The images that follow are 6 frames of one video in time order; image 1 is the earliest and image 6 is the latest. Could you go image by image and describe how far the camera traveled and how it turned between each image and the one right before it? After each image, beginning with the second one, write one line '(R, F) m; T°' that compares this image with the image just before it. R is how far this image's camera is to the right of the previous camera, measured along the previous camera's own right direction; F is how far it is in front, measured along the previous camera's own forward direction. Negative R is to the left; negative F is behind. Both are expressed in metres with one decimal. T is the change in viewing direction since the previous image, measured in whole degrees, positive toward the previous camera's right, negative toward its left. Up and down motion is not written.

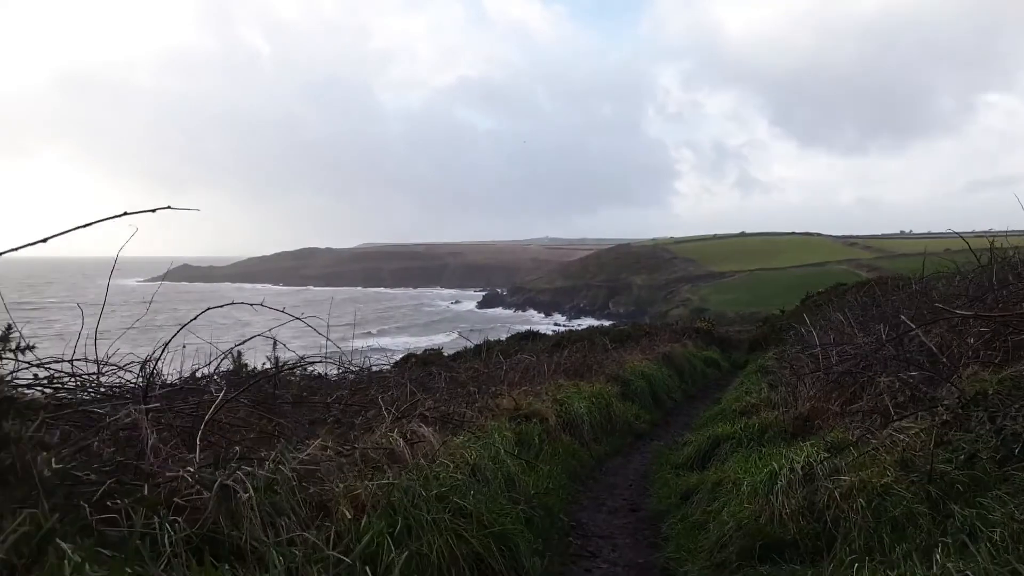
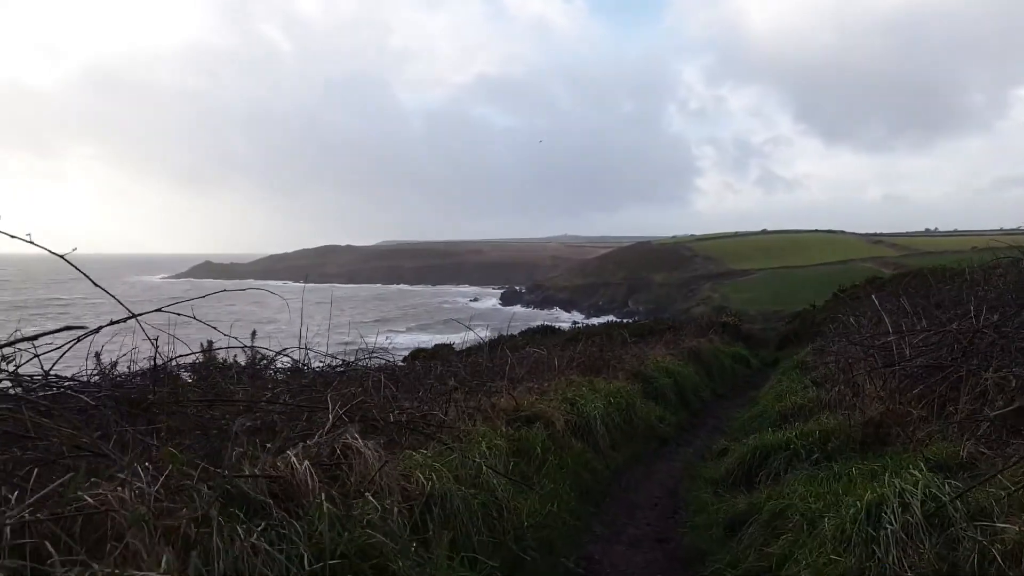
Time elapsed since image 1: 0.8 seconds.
(+0.2, +1.0) m; -2°
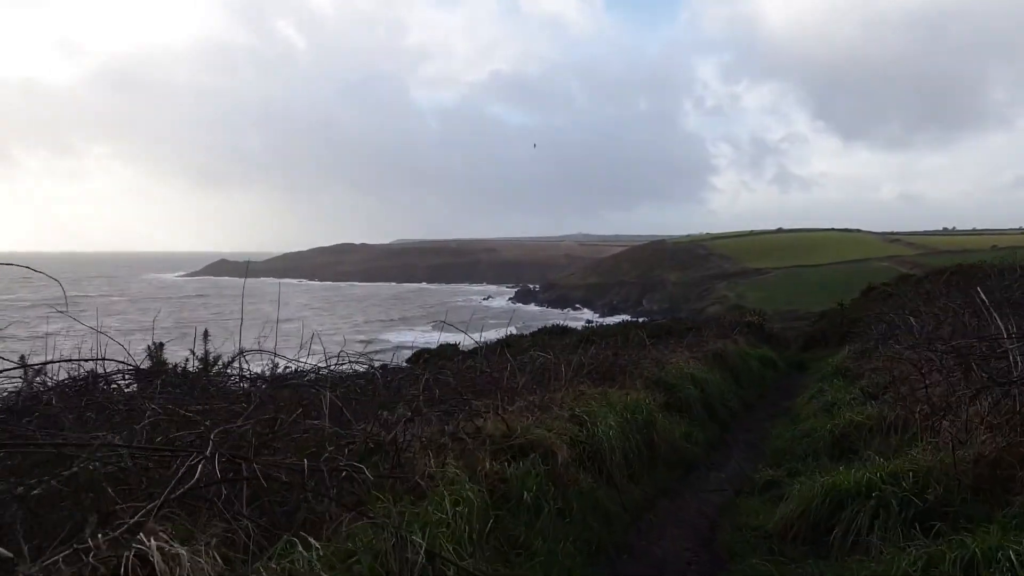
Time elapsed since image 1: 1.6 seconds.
(+0.2, +1.1) m; -1°
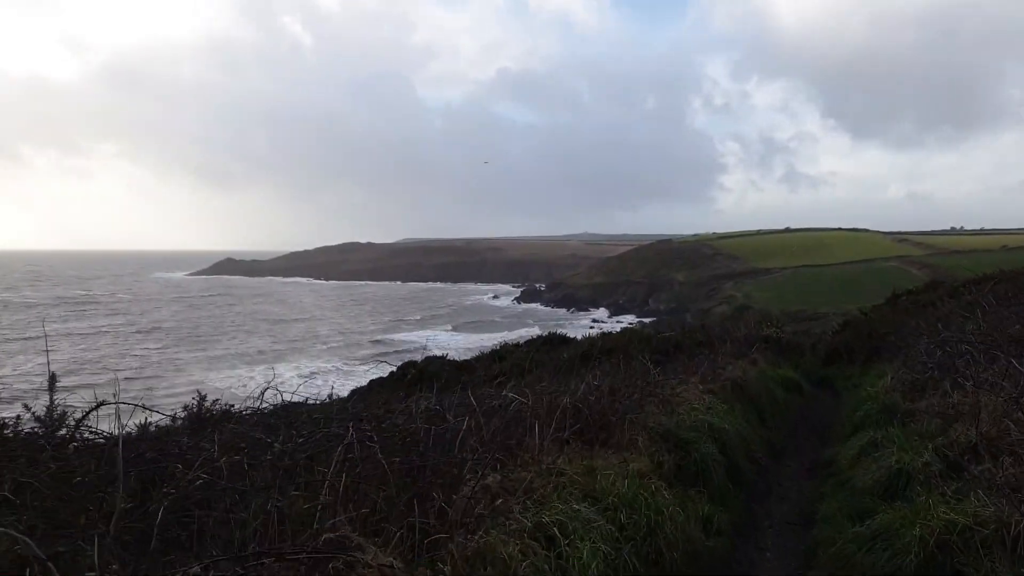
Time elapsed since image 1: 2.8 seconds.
(+0.4, +1.7) m; -1°
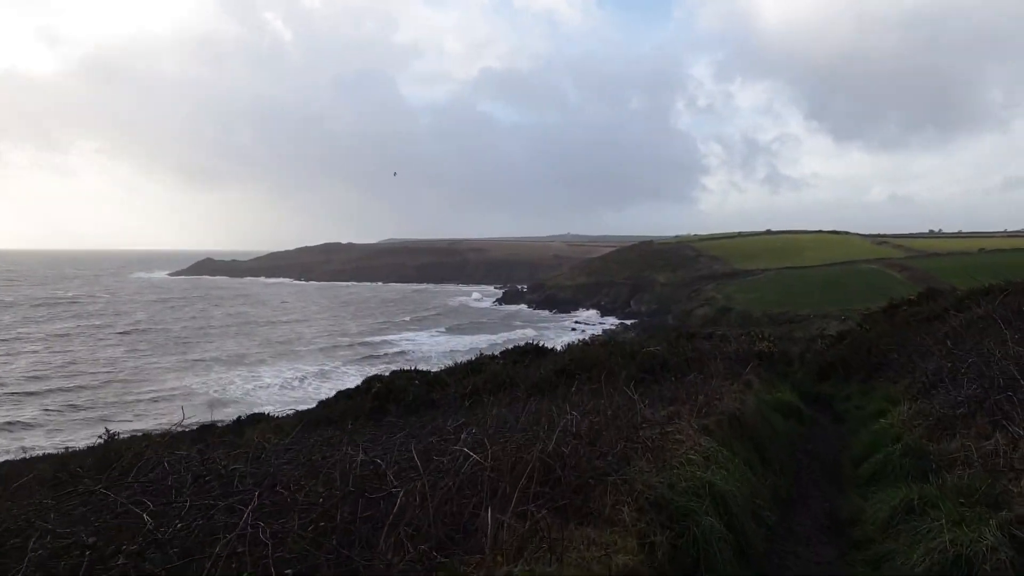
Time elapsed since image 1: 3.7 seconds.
(+0.3, +1.2) m; +2°
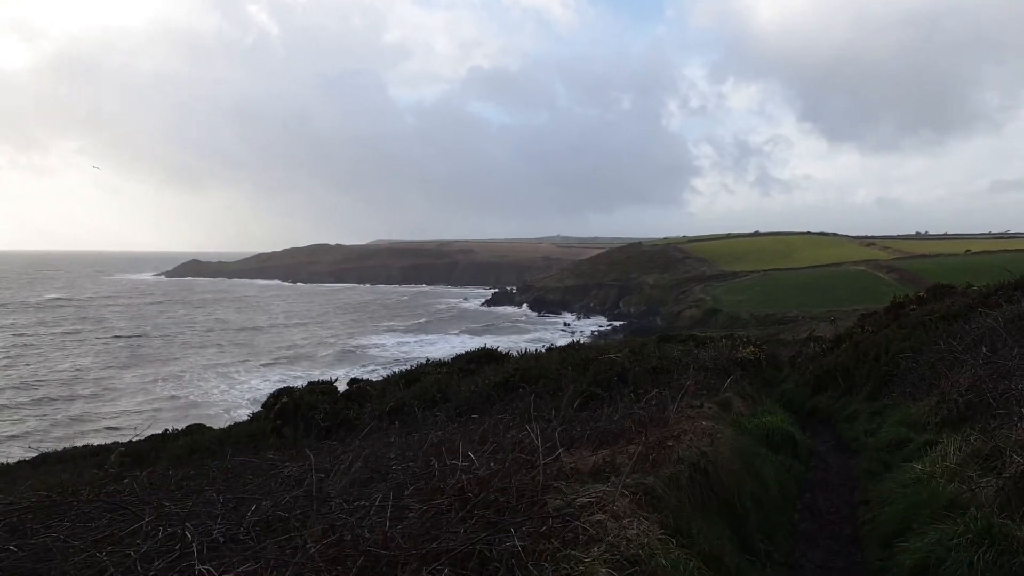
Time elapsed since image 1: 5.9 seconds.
(+1.4, +2.8) m; +1°
